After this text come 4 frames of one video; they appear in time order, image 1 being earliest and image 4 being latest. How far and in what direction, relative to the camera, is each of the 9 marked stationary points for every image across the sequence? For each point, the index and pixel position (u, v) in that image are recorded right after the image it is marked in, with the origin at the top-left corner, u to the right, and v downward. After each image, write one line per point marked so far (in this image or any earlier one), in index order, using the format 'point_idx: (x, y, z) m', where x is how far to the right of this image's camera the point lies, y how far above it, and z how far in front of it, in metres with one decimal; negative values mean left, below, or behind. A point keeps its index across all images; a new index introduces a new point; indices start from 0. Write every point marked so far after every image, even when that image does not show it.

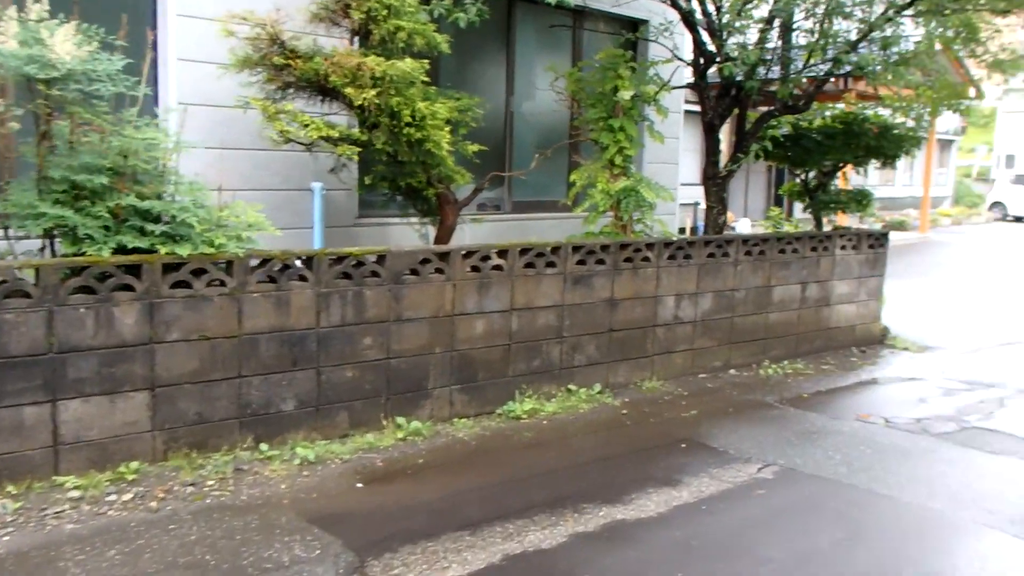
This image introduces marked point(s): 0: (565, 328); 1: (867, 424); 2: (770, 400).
0: (+0.3, -0.2, +5.3) m
1: (+2.0, -0.8, +5.1) m
2: (+1.6, -0.7, +5.6) m
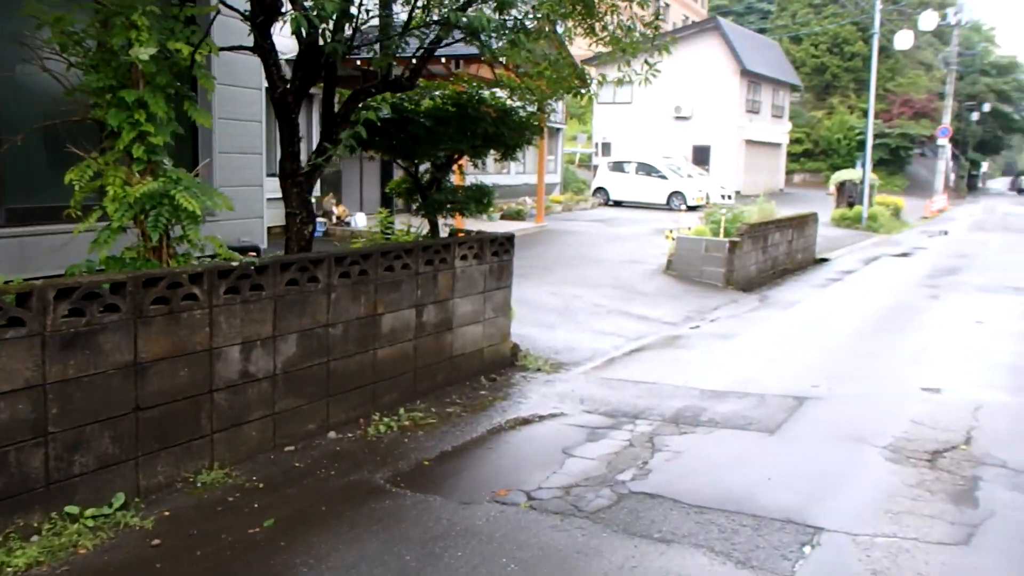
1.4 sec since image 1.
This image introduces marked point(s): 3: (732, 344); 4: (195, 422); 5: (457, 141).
0: (-1.7, -0.5, +3.3) m
1: (0.0, -0.9, +3.8) m
2: (-0.6, -0.9, +4.1) m
3: (+1.8, -0.5, +7.7) m
4: (-1.4, -0.6, +3.9) m
5: (-0.3, +0.9, +5.8) m
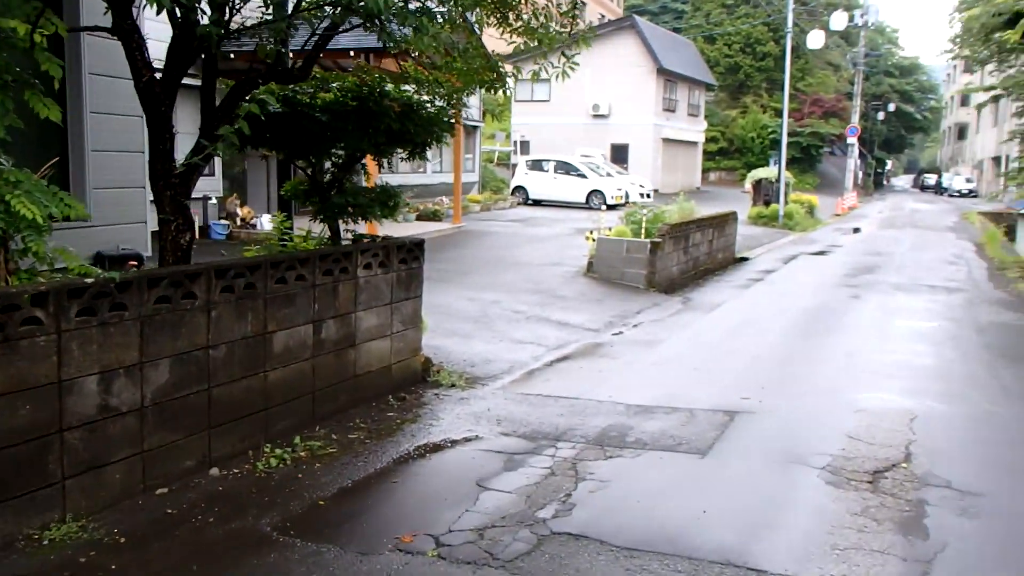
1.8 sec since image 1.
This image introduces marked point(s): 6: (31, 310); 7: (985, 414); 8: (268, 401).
0: (-2.0, -0.6, +2.7) m
1: (-0.4, -1.0, +3.3) m
2: (-1.0, -0.9, +3.6) m
3: (+1.2, -0.5, +7.3) m
4: (-1.7, -0.7, +3.3) m
5: (-0.9, +0.9, +5.3) m
6: (-1.7, -0.1, +3.3) m
7: (+2.8, -0.7, +5.5) m
8: (-1.2, -0.5, +4.5) m
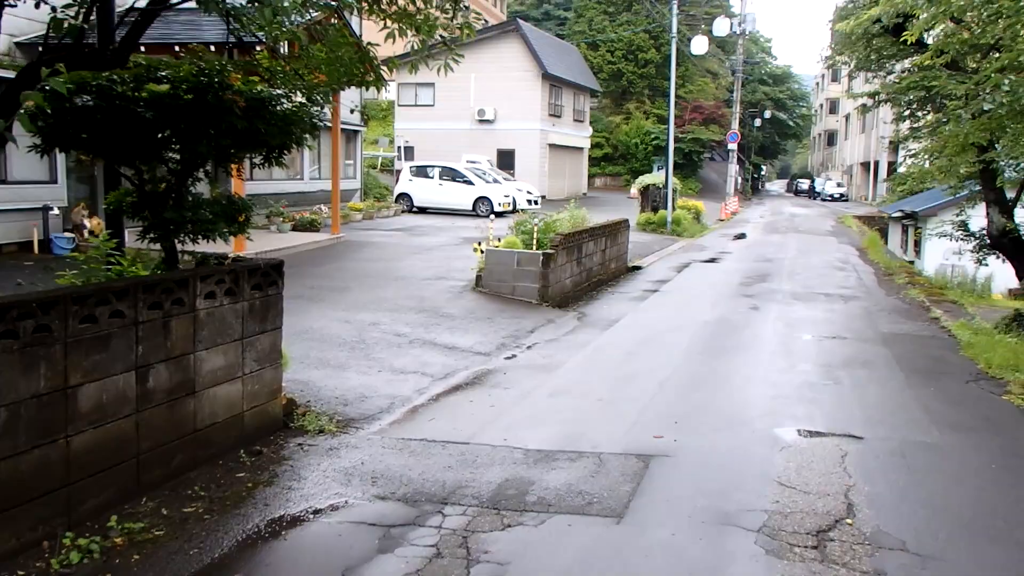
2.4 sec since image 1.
0: (-2.2, -0.7, +1.6) m
1: (-0.7, -1.1, +2.4) m
2: (-1.3, -1.1, +2.6) m
3: (+0.3, -0.7, +6.6) m
4: (-2.1, -0.8, +2.3) m
5: (-1.5, +0.7, +4.3) m
6: (-2.0, -0.2, +2.2) m
7: (+2.2, -0.8, +5.0) m
8: (-1.7, -0.7, +3.5) m
